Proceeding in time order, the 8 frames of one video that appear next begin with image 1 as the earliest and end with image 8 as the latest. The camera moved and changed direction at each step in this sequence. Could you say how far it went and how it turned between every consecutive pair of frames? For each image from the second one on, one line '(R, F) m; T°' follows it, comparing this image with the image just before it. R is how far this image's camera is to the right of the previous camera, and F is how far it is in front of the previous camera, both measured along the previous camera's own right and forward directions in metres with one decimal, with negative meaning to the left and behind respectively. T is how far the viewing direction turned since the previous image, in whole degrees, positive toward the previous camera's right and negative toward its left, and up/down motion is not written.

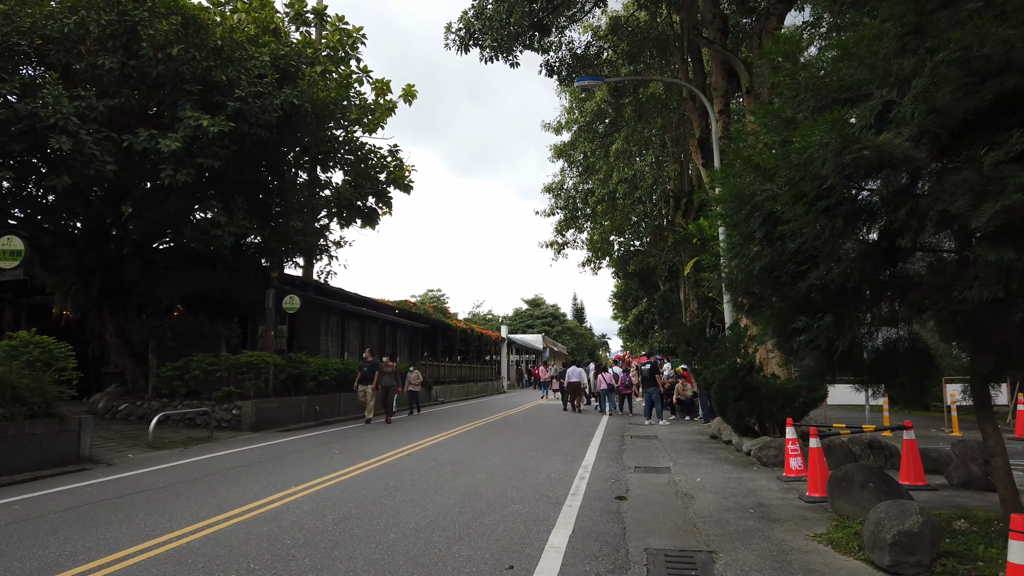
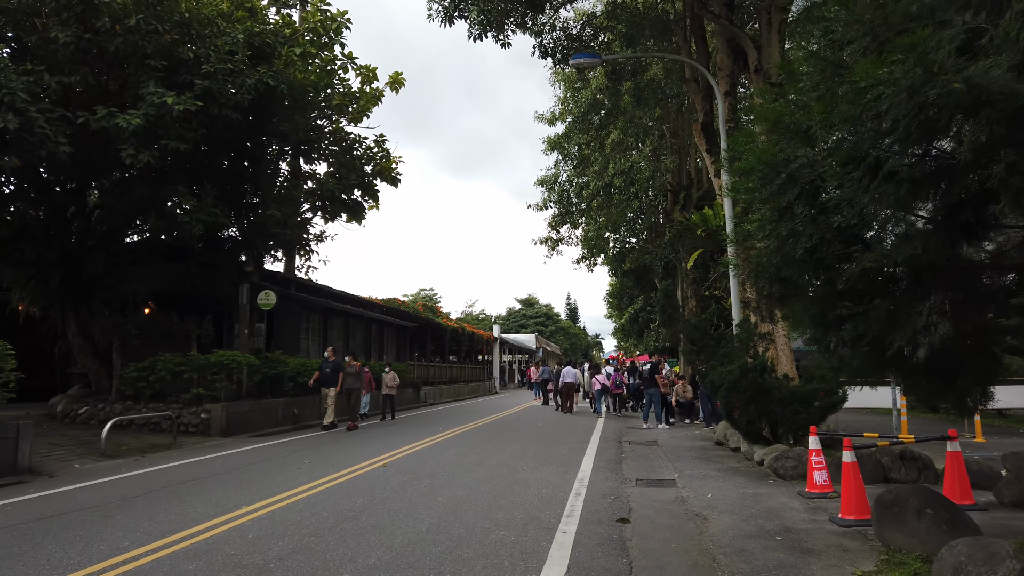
(+0.1, +1.1) m; 0°
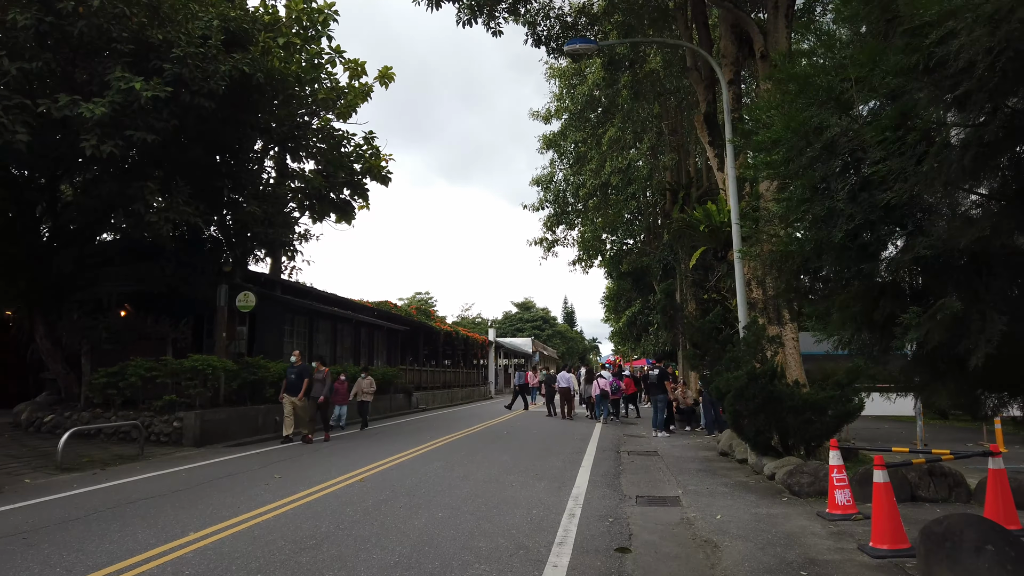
(+0.1, +0.8) m; 0°
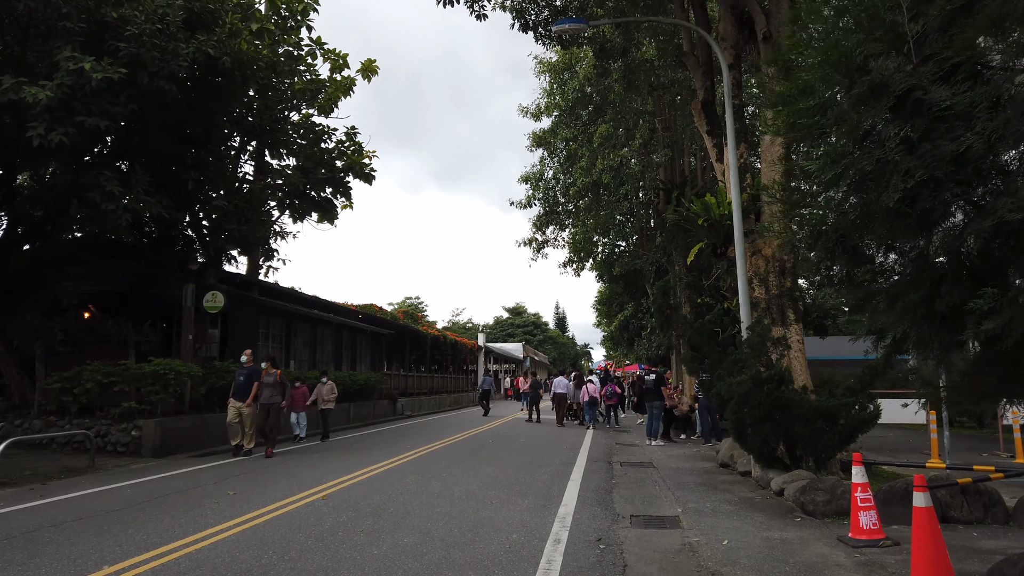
(+0.1, +0.9) m; +1°
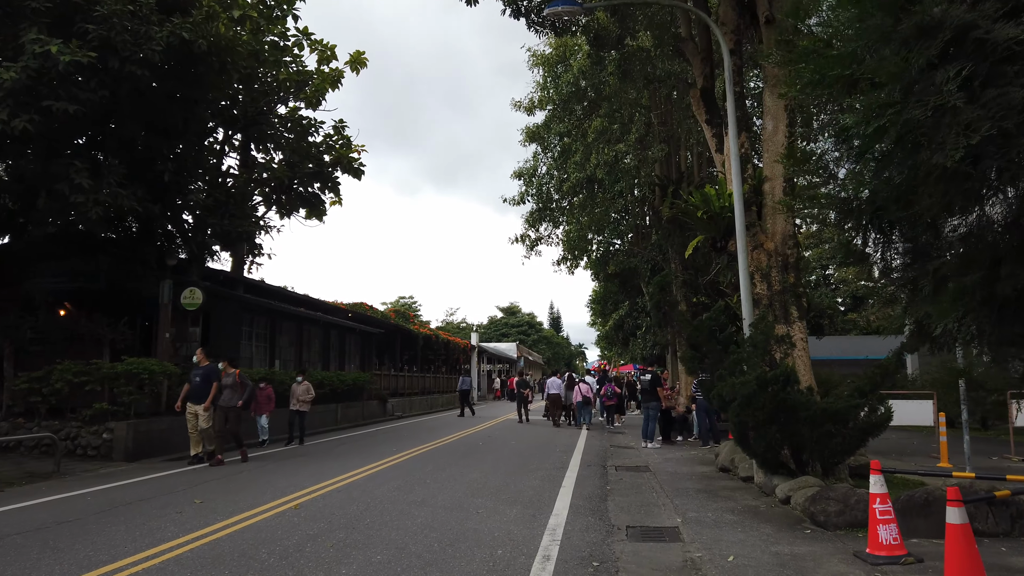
(+0.1, +0.6) m; 0°
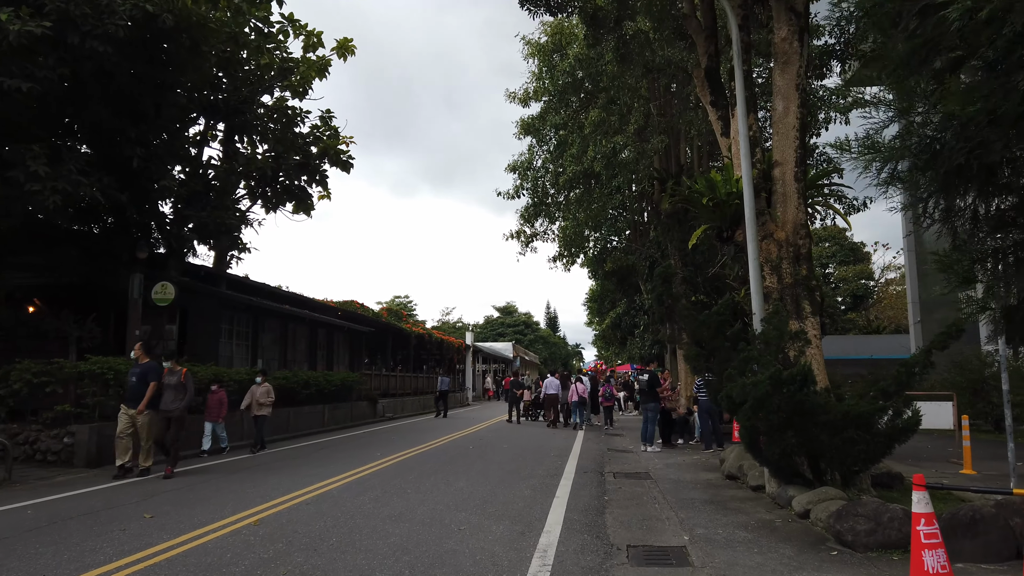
(+0.1, +0.8) m; 0°
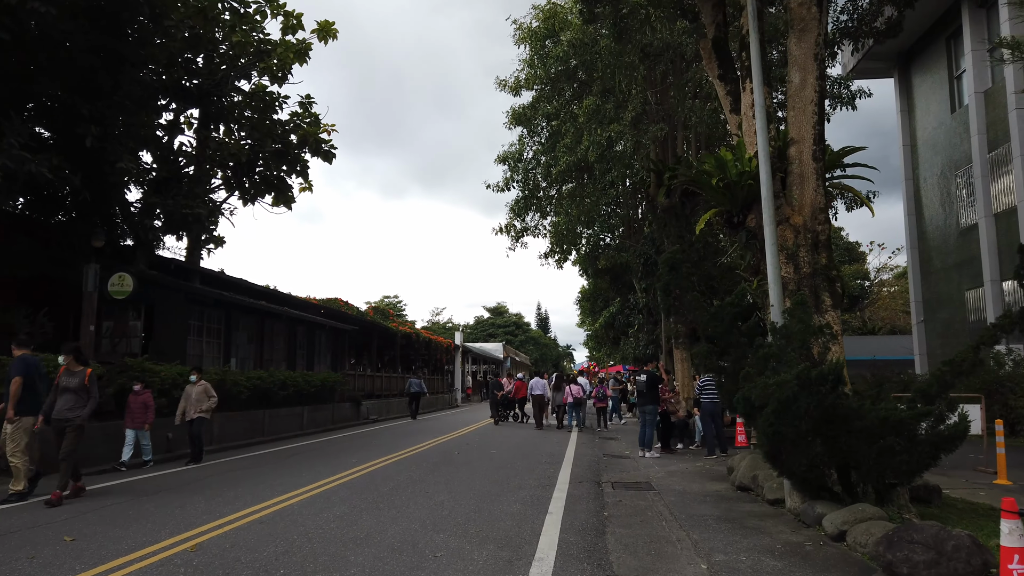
(0.0, +1.1) m; +1°
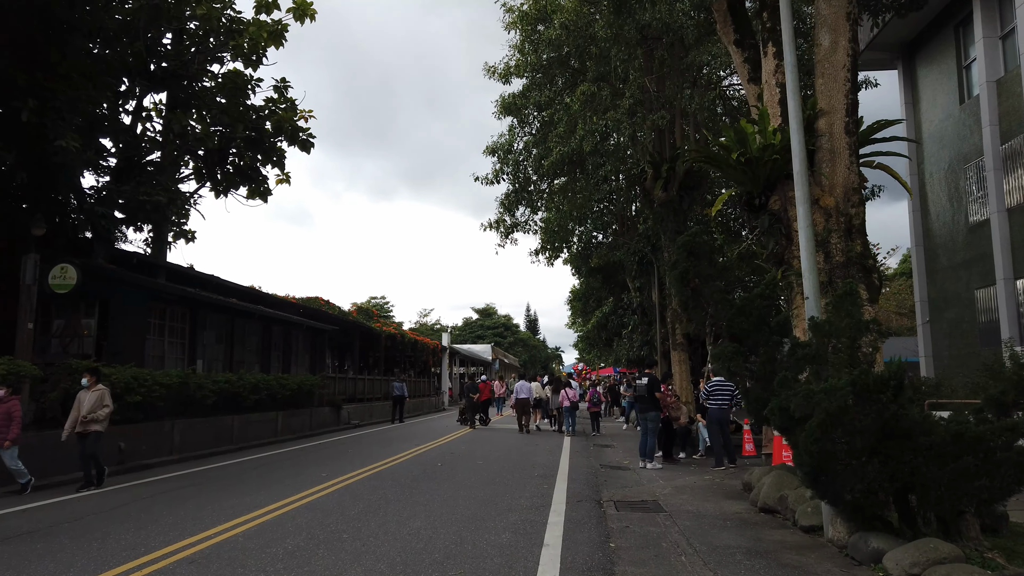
(0.0, +1.3) m; +1°
